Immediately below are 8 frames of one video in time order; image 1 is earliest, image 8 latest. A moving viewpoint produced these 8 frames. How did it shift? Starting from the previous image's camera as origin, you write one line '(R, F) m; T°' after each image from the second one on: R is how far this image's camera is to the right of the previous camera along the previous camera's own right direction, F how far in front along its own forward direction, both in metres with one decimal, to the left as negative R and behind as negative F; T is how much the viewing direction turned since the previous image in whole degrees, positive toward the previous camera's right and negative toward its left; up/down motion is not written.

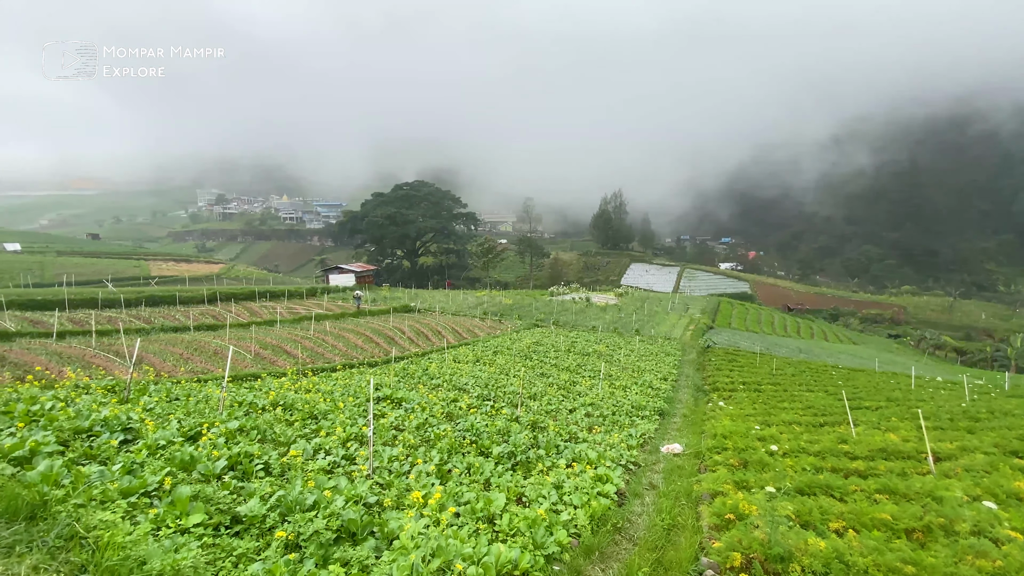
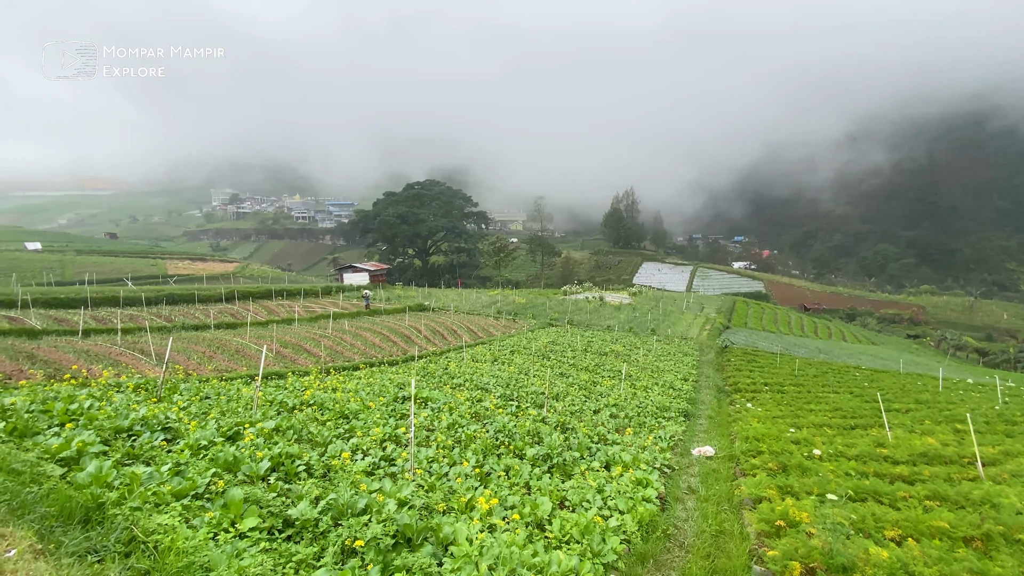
(-0.4, +0.1) m; -1°
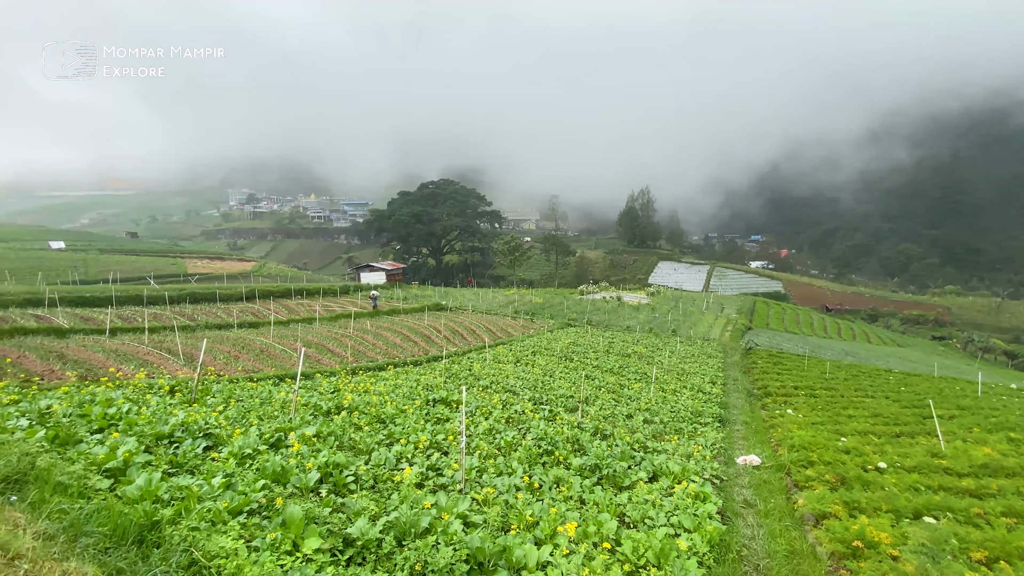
(-0.6, +0.3) m; -1°
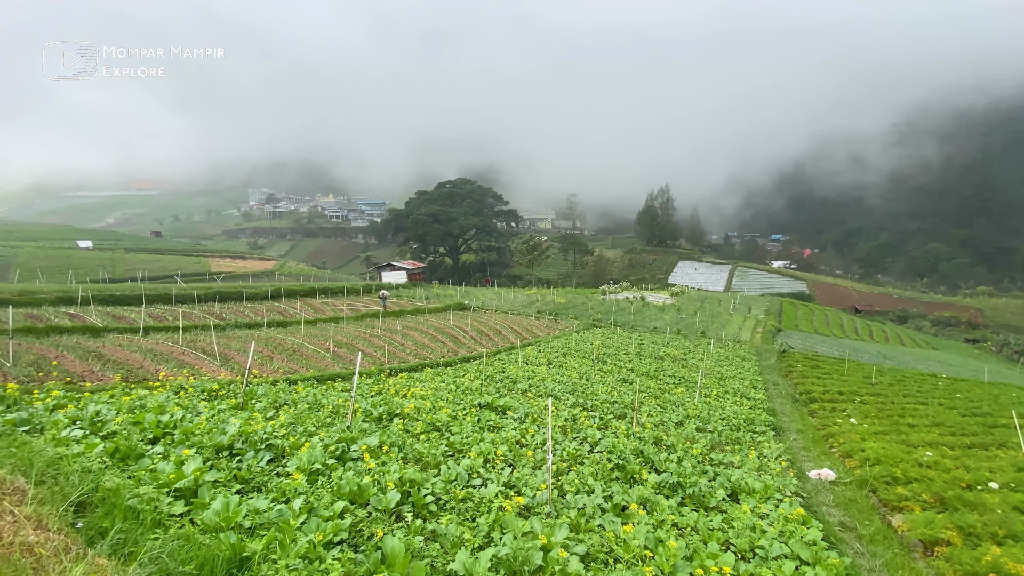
(-0.9, +0.5) m; -2°
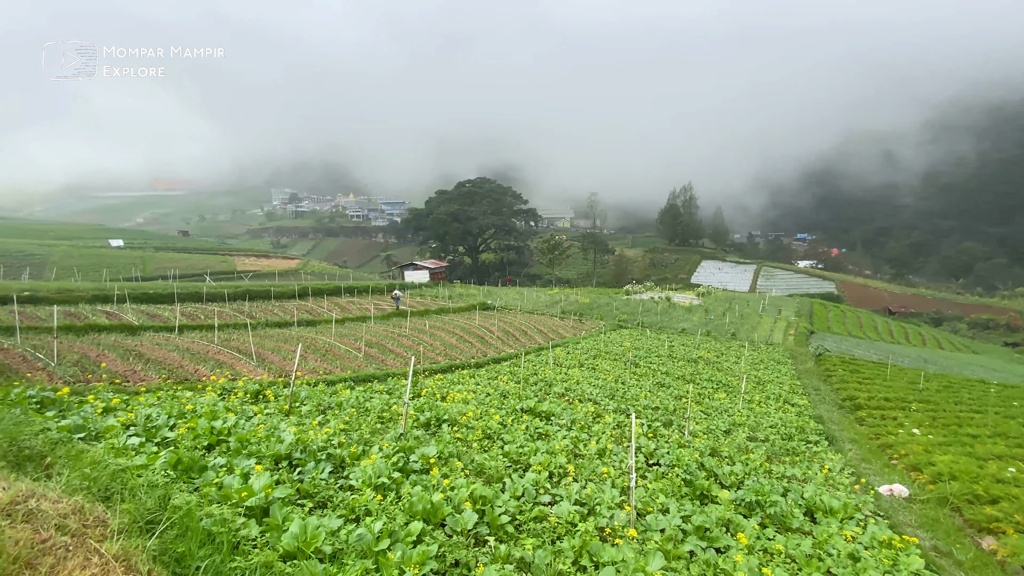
(-0.6, +0.4) m; -2°
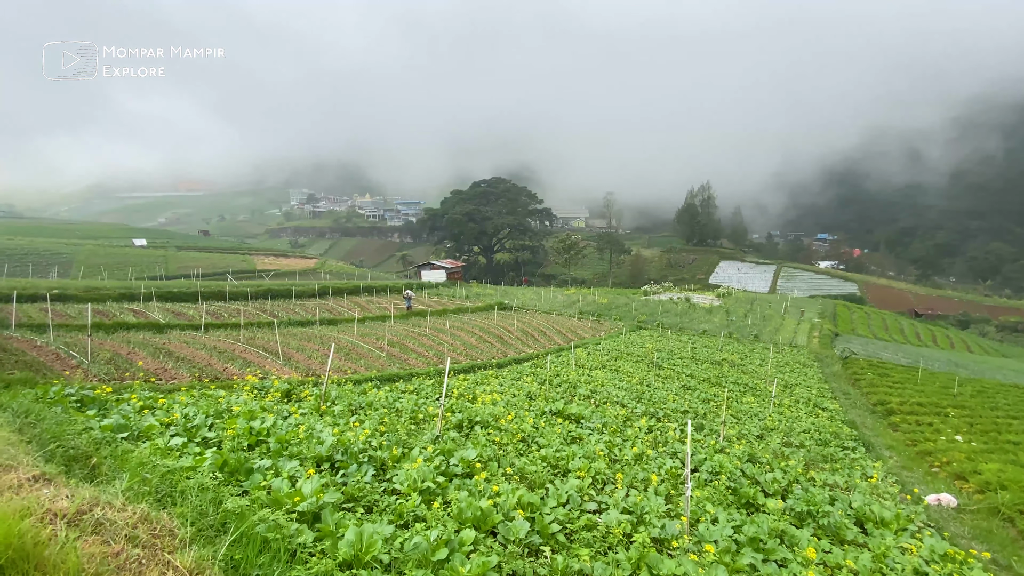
(-0.4, +0.1) m; -2°
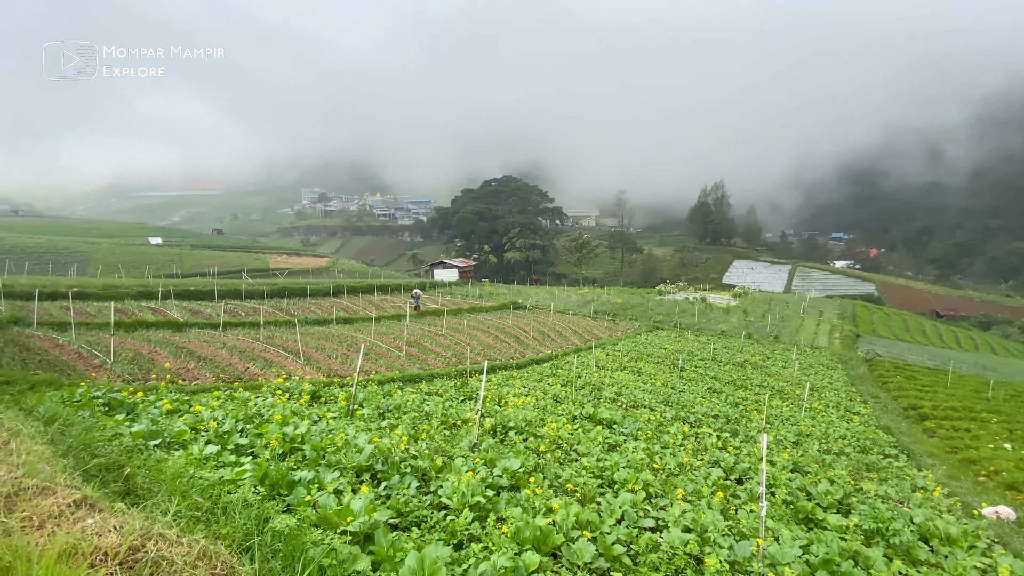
(-0.5, +0.3) m; -1°
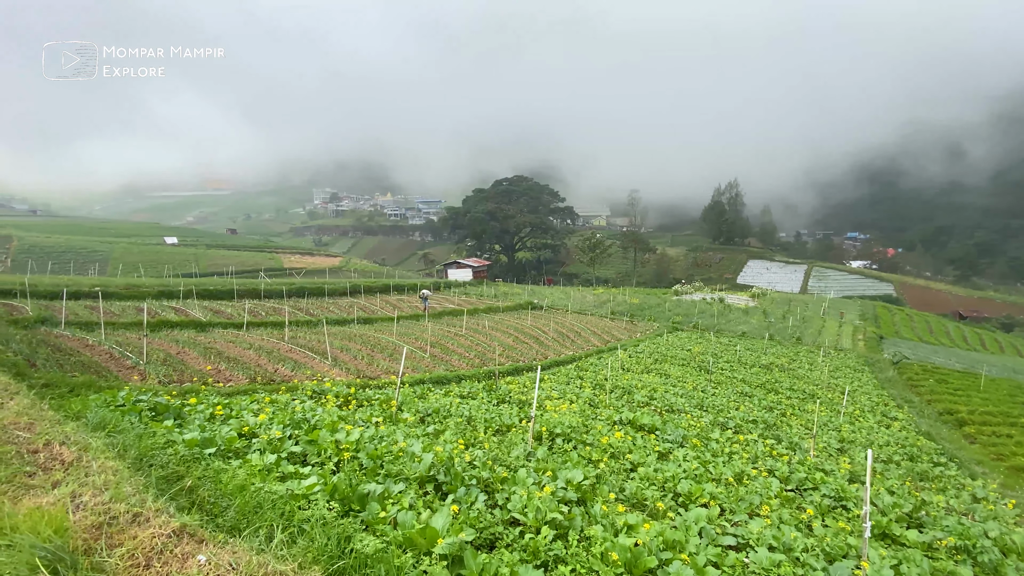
(-0.6, +0.2) m; -1°
